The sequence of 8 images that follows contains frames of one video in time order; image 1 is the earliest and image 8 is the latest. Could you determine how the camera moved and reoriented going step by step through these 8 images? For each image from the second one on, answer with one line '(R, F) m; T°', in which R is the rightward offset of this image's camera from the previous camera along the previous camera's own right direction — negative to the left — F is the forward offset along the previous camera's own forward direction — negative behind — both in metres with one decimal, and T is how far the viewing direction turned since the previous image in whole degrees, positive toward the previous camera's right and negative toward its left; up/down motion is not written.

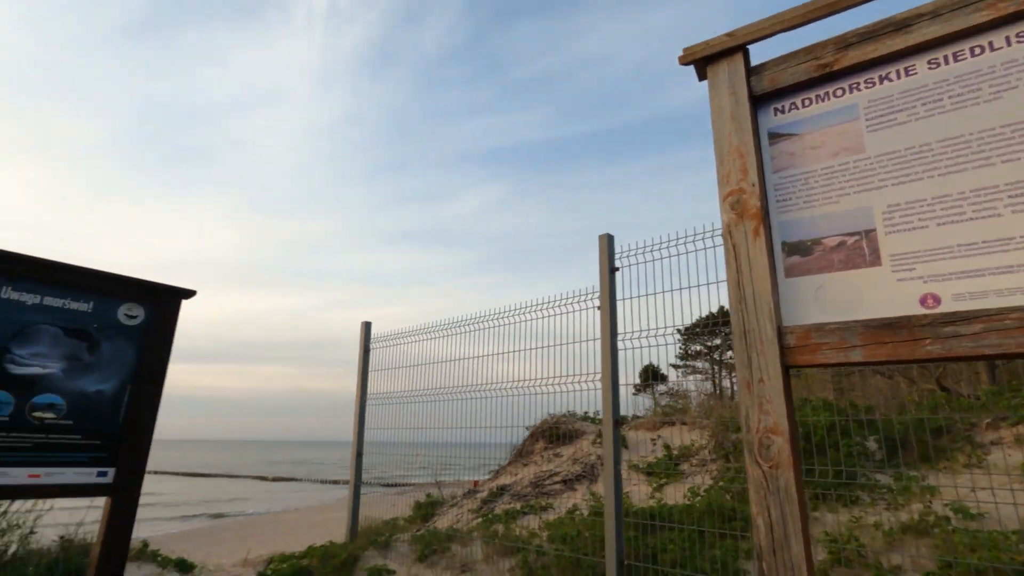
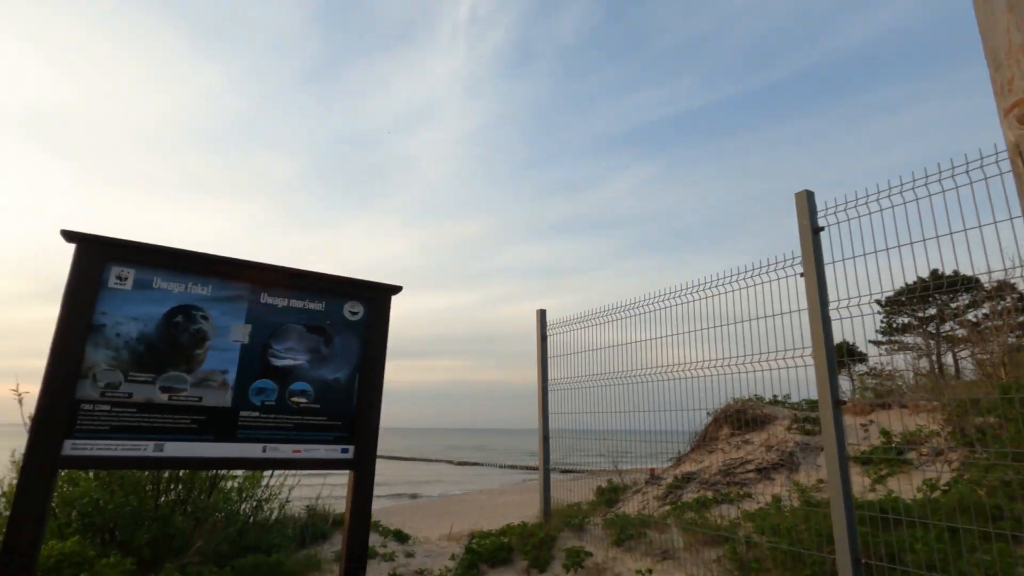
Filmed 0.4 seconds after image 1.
(-0.2, -0.1) m; -15°
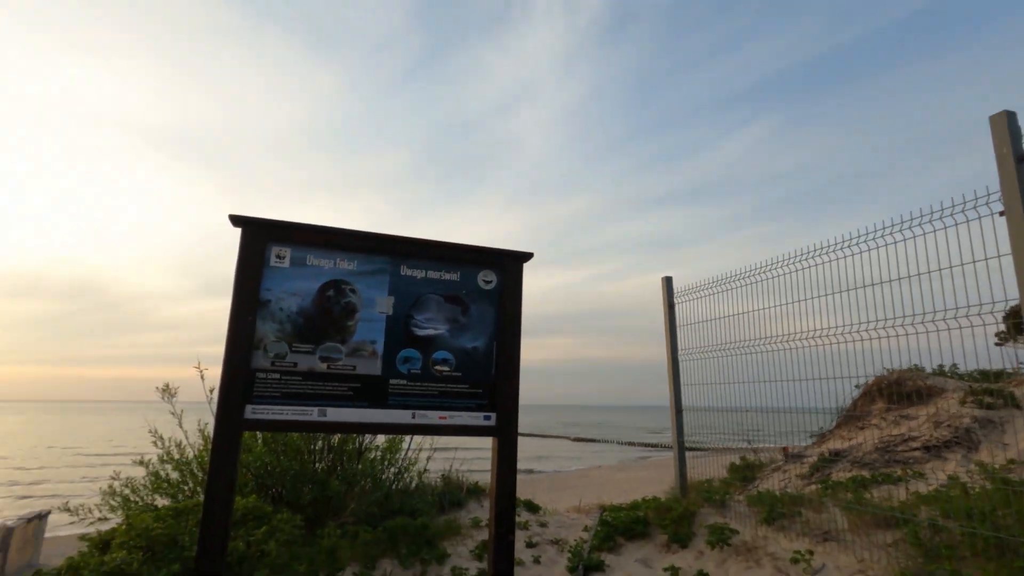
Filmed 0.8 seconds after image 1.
(-0.2, +0.1) m; -11°
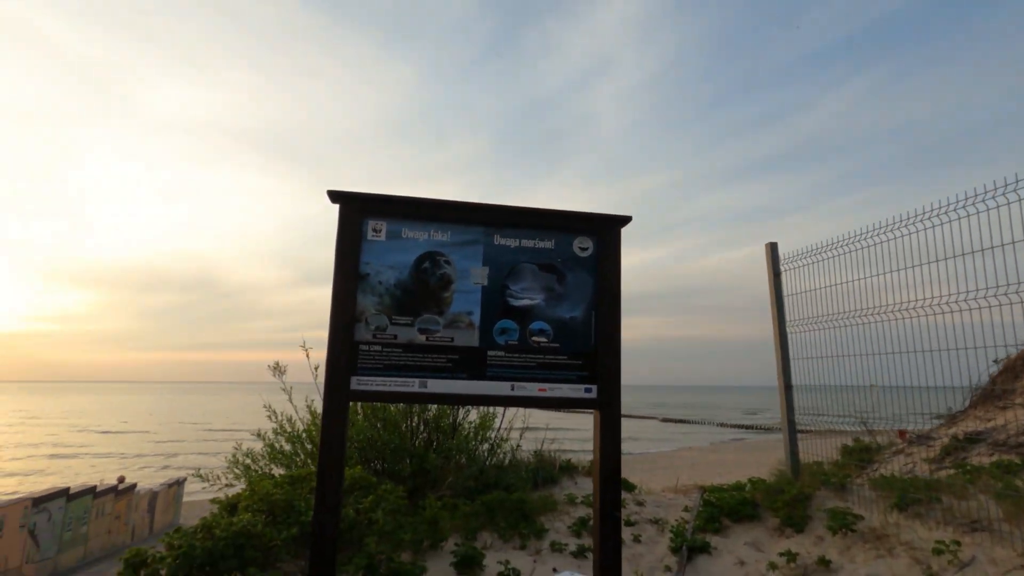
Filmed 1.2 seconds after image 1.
(-0.1, +0.2) m; -8°
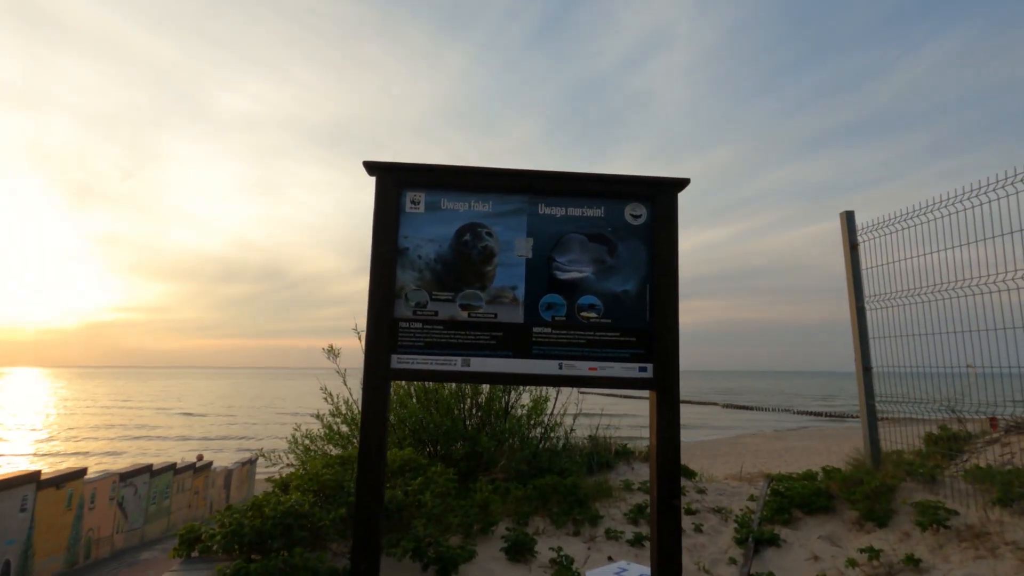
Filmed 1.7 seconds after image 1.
(+0.1, +0.3) m; -6°
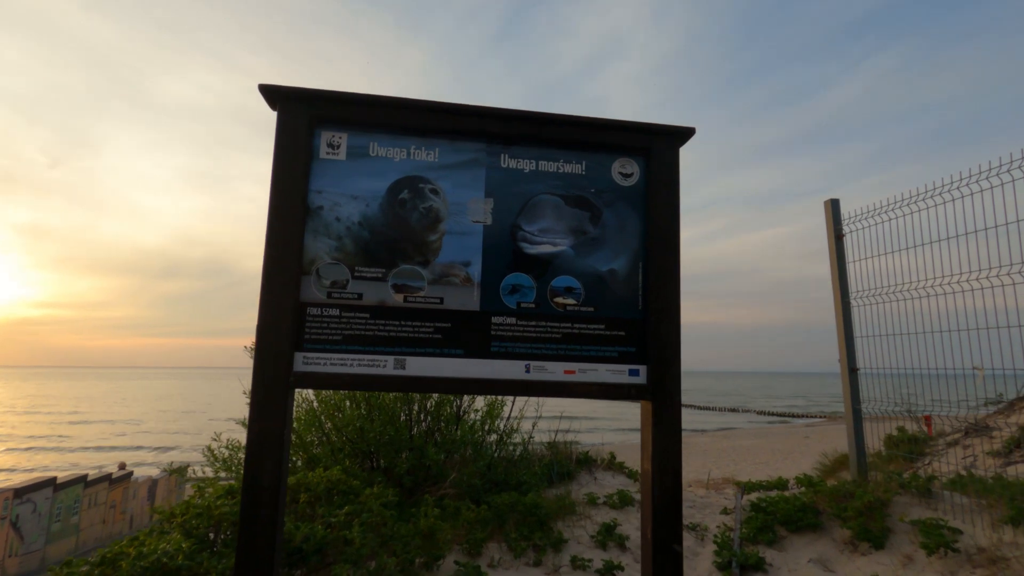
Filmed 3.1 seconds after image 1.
(0.0, +1.0) m; +5°
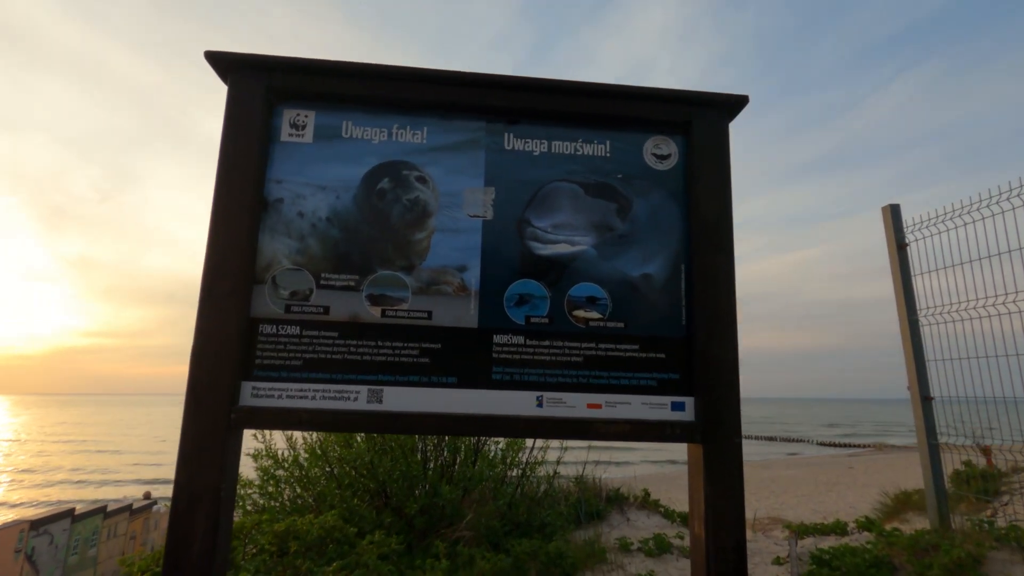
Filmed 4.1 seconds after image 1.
(+0.1, +0.6) m; -3°
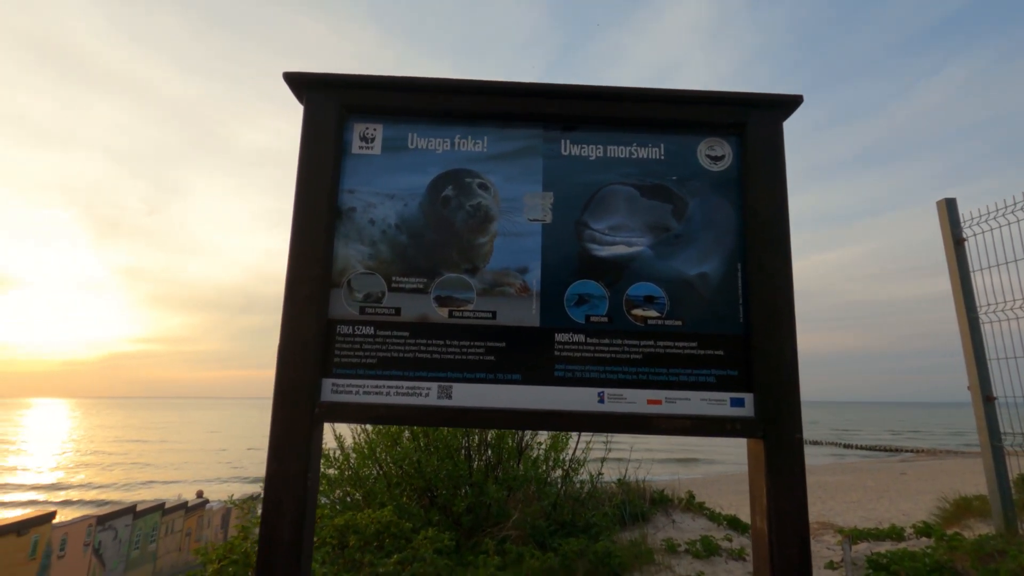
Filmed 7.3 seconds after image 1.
(-0.1, -0.1) m; -3°
